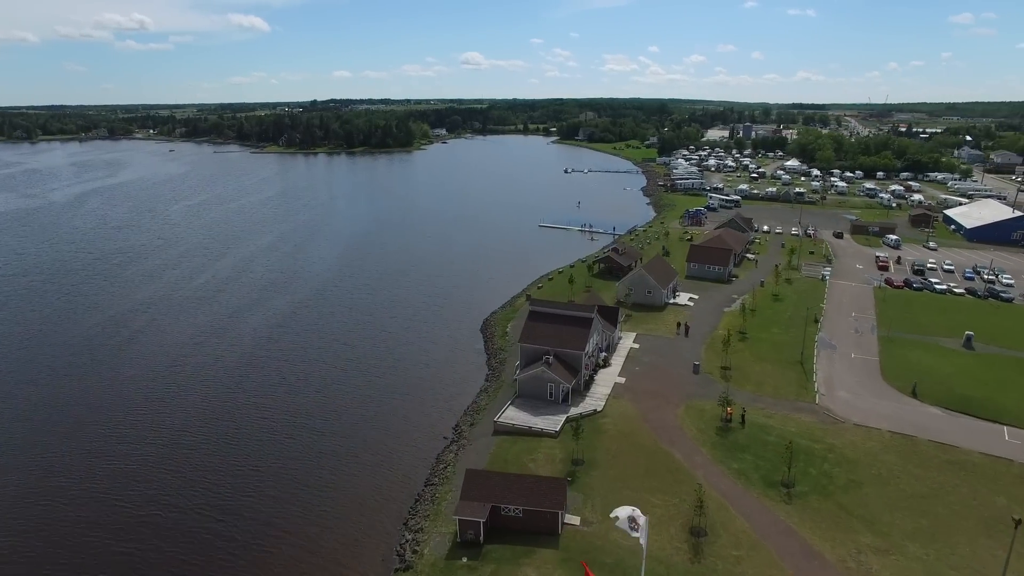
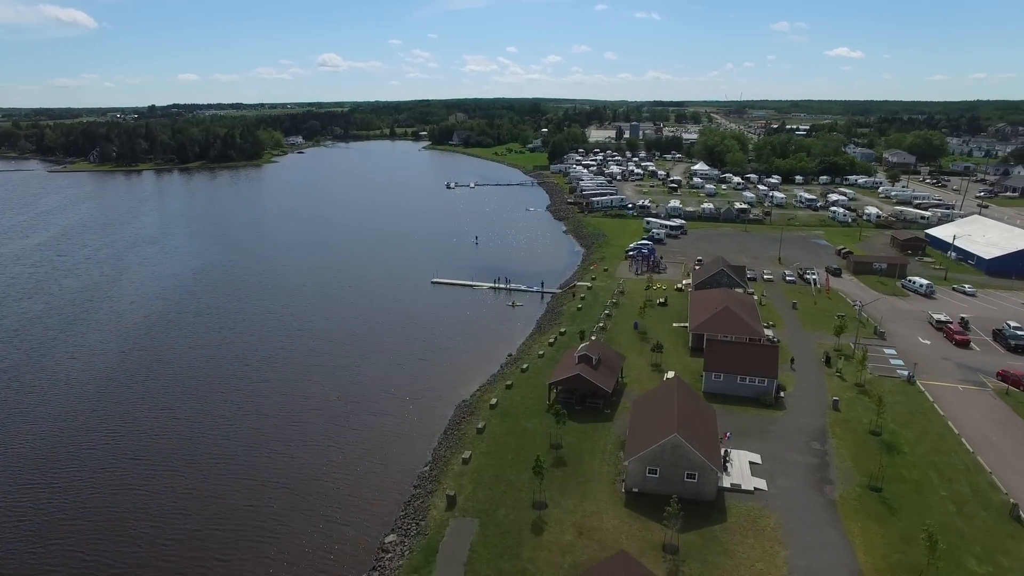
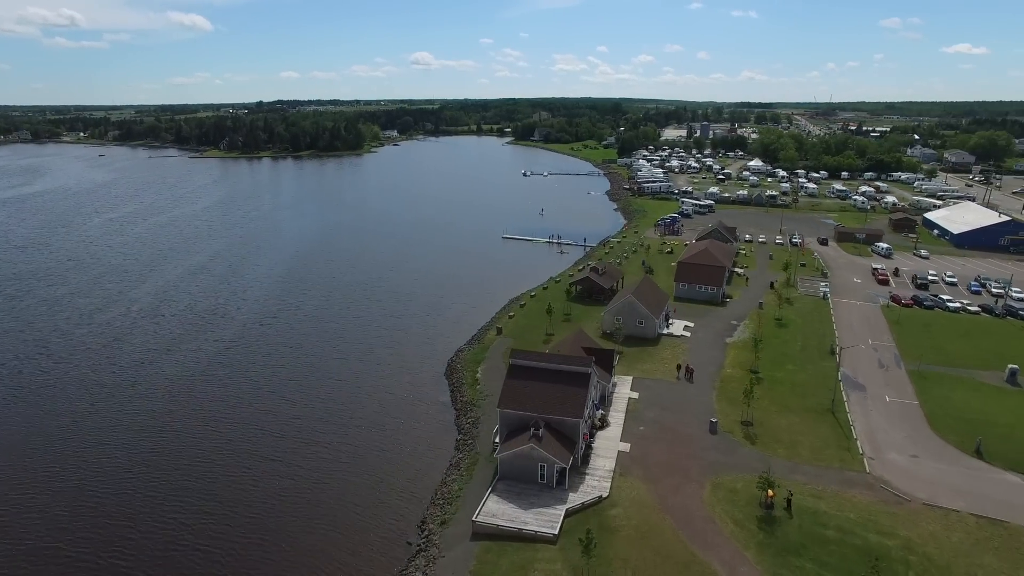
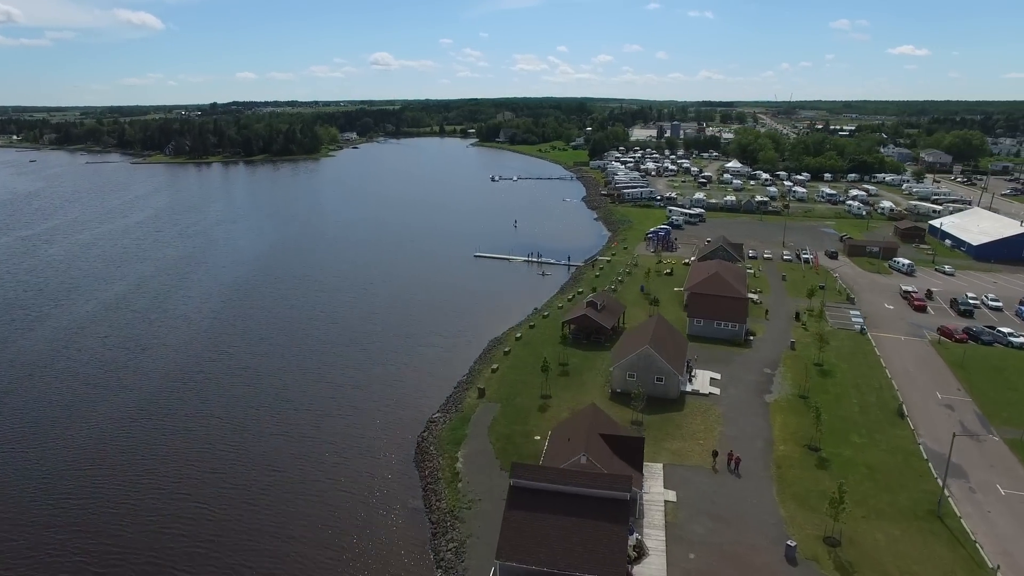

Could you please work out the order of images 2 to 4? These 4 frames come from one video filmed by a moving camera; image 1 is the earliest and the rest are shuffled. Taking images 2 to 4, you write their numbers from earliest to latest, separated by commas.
3, 4, 2
